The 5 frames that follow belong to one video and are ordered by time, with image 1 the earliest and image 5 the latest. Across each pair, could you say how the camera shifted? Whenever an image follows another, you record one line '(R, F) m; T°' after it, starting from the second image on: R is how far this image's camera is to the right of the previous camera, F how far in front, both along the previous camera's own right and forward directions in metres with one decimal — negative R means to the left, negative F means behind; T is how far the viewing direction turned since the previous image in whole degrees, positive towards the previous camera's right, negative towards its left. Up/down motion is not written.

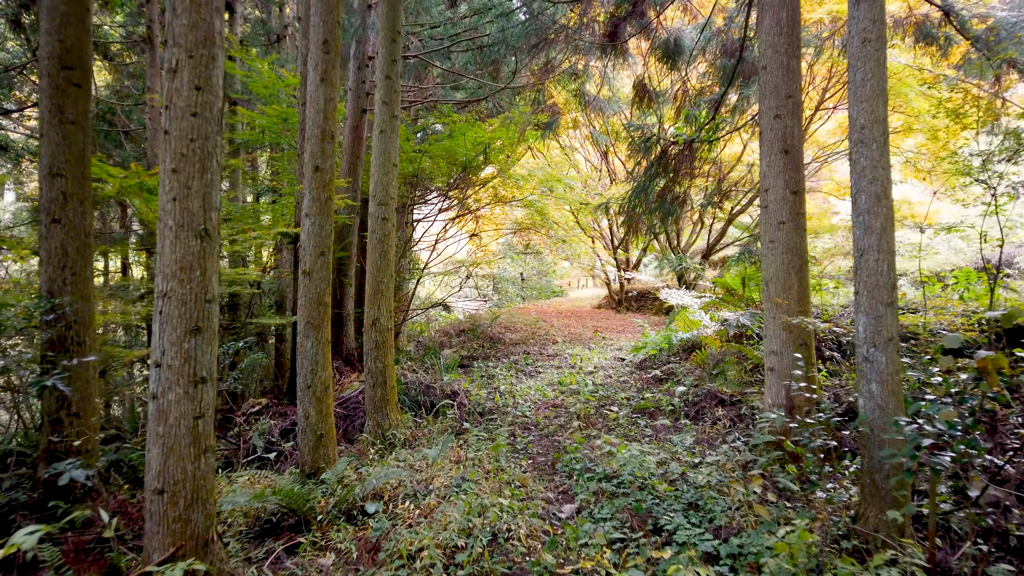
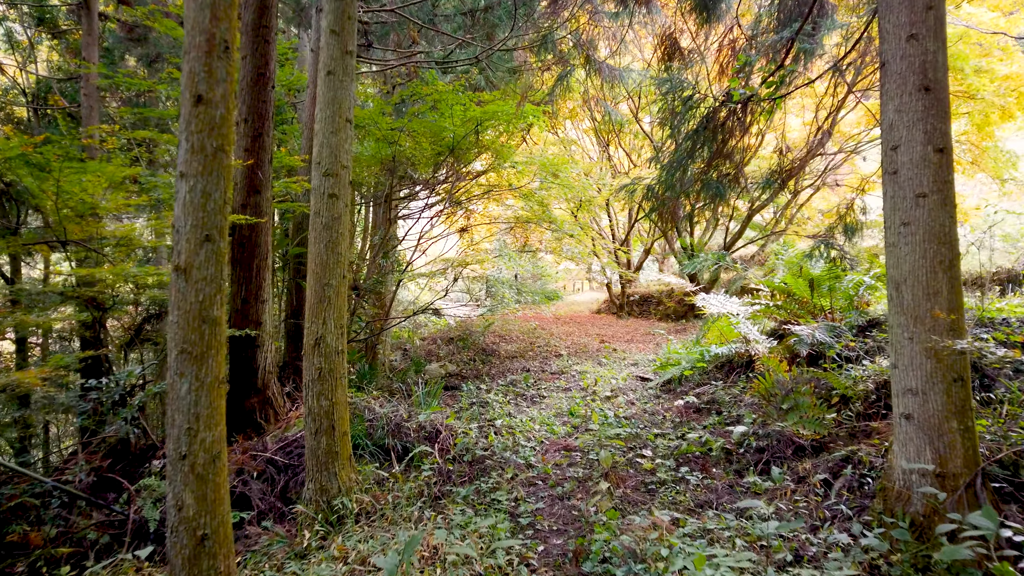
(0.0, +1.2) m; +1°
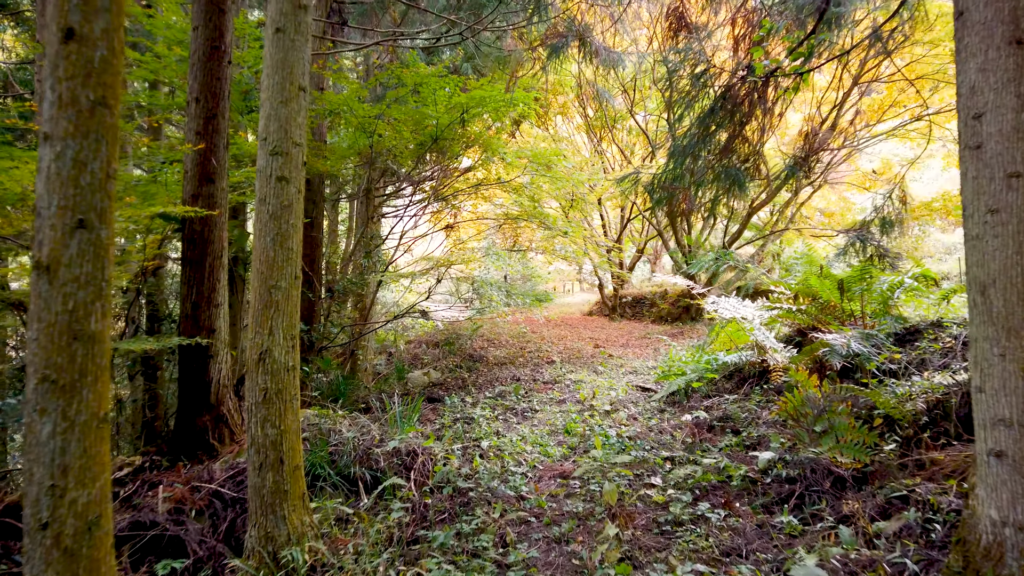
(0.0, +0.5) m; +1°
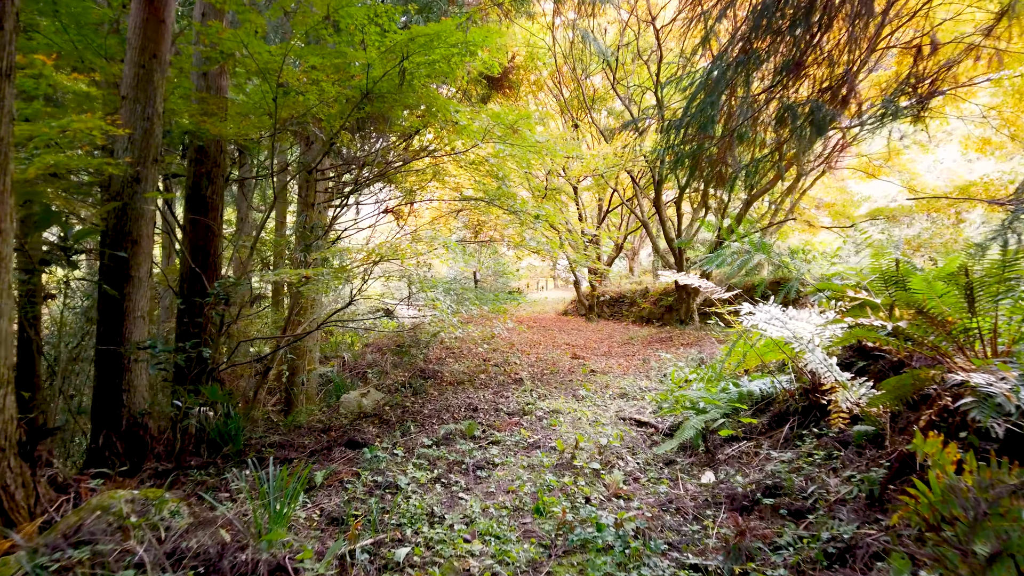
(+0.1, +1.3) m; +2°
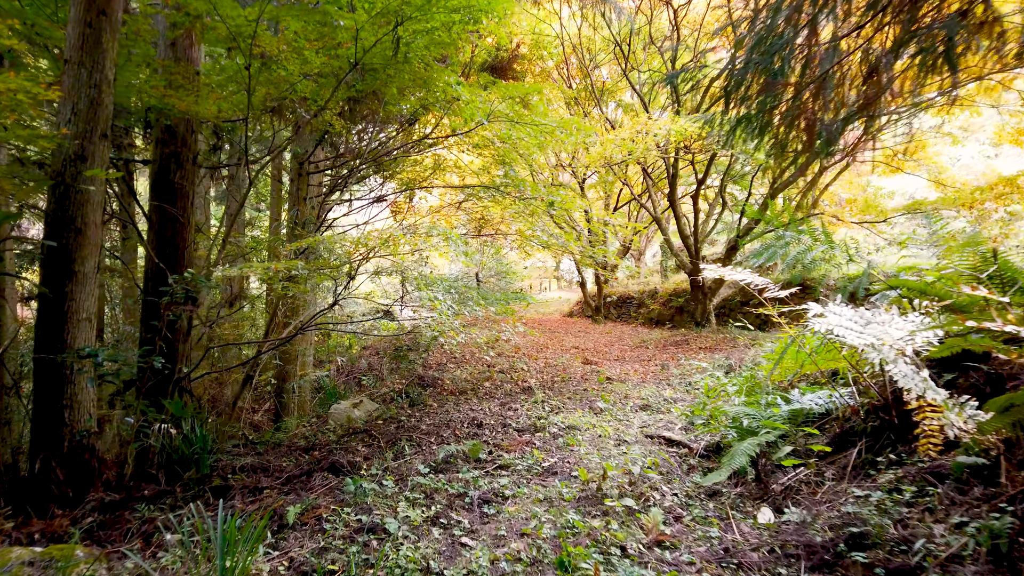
(0.0, +0.5) m; 0°
